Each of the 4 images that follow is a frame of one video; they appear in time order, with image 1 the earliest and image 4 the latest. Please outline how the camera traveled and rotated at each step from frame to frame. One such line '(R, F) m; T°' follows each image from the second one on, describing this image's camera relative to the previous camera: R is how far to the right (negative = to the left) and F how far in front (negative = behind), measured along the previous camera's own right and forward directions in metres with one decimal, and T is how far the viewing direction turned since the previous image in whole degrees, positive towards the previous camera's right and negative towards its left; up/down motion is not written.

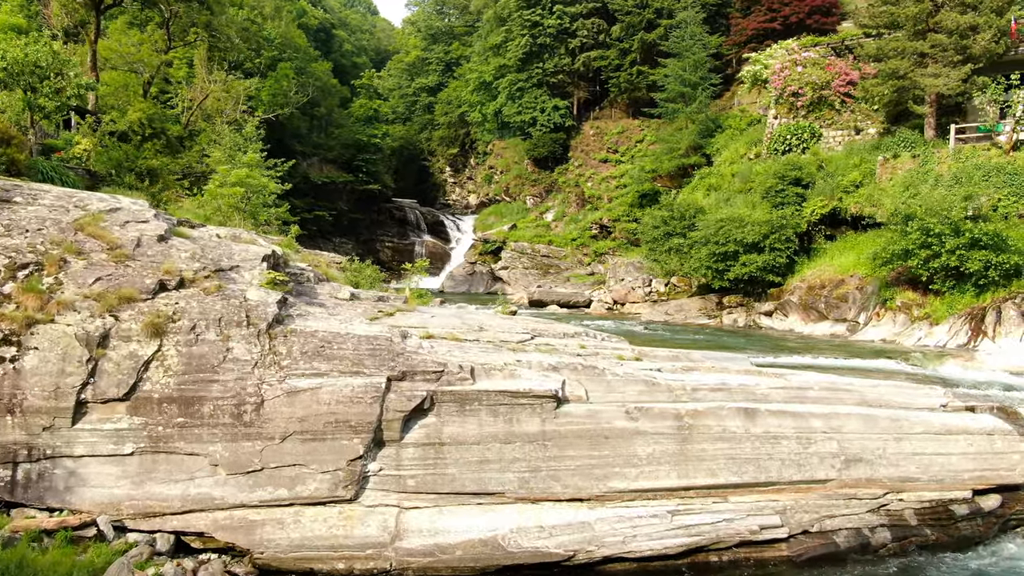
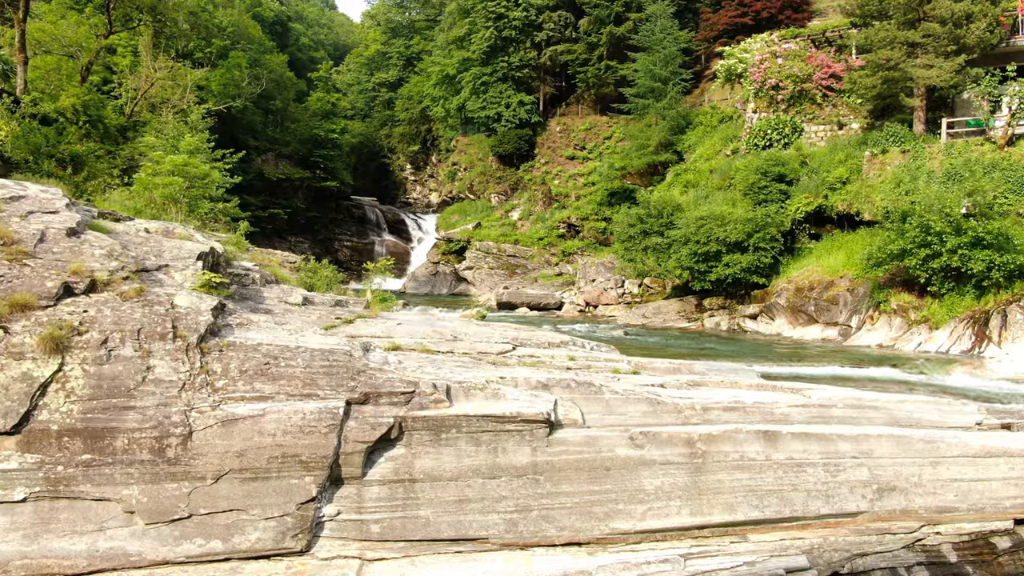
(-0.3, +1.6) m; +3°
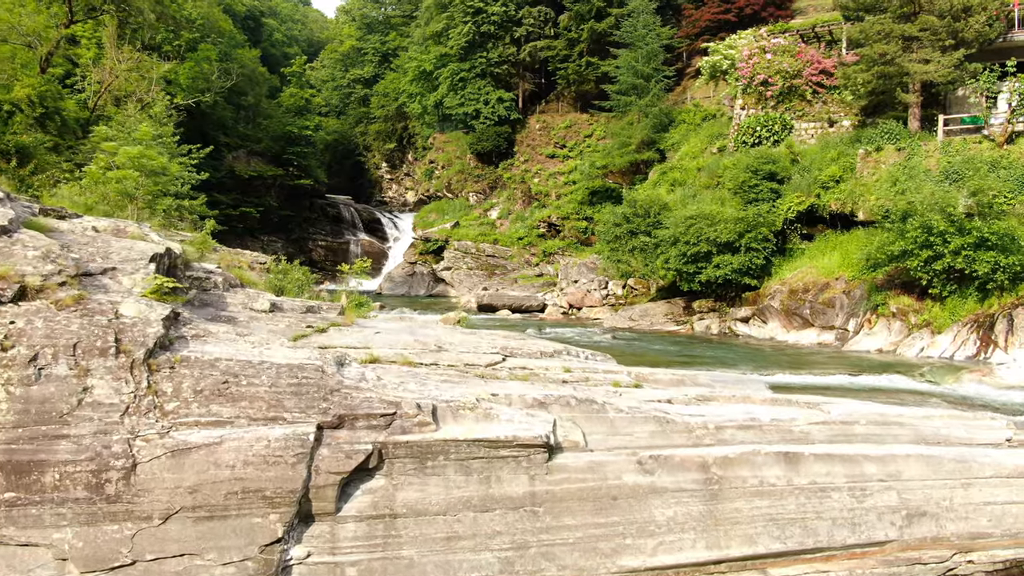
(-0.2, +0.9) m; +2°
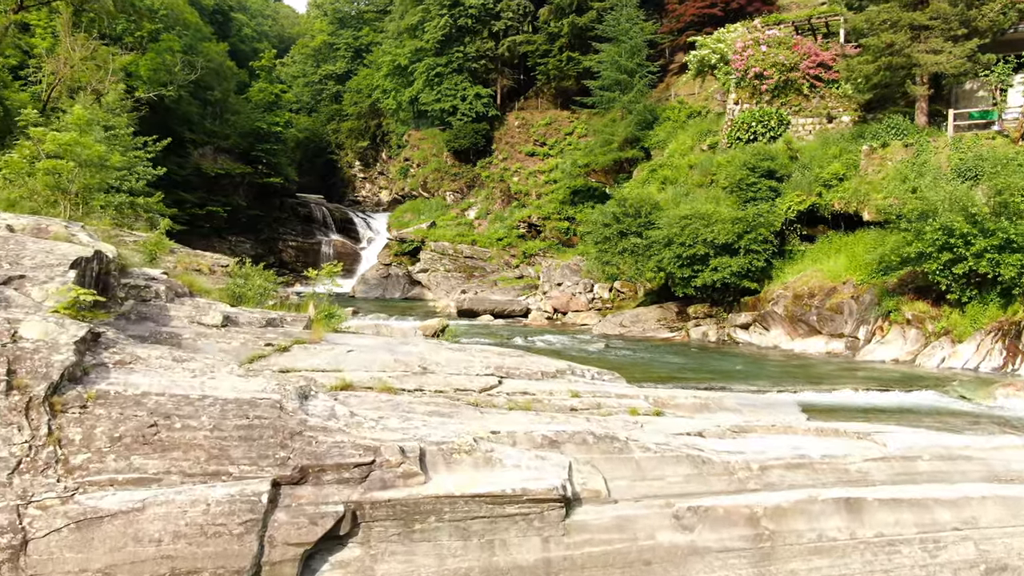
(-0.3, +1.5) m; +2°
